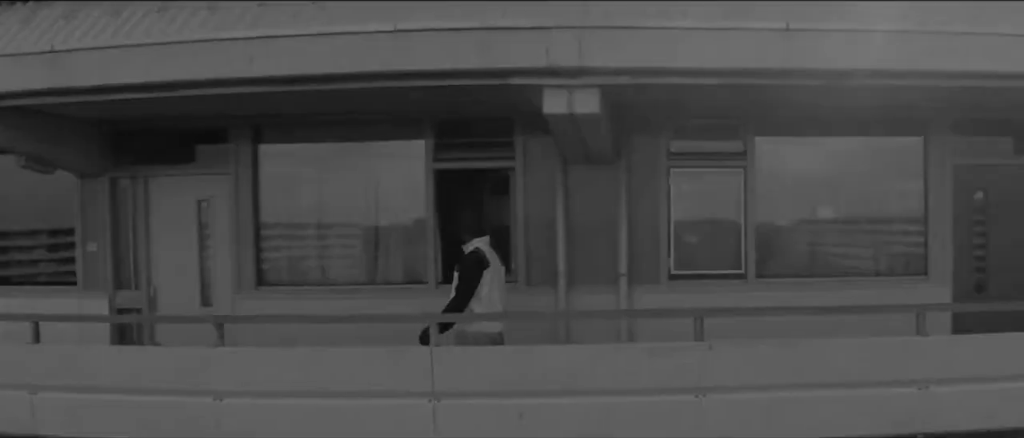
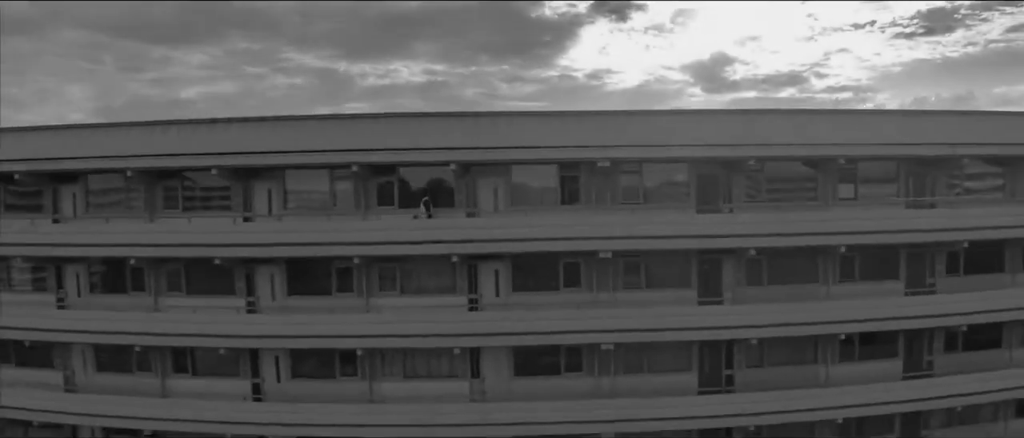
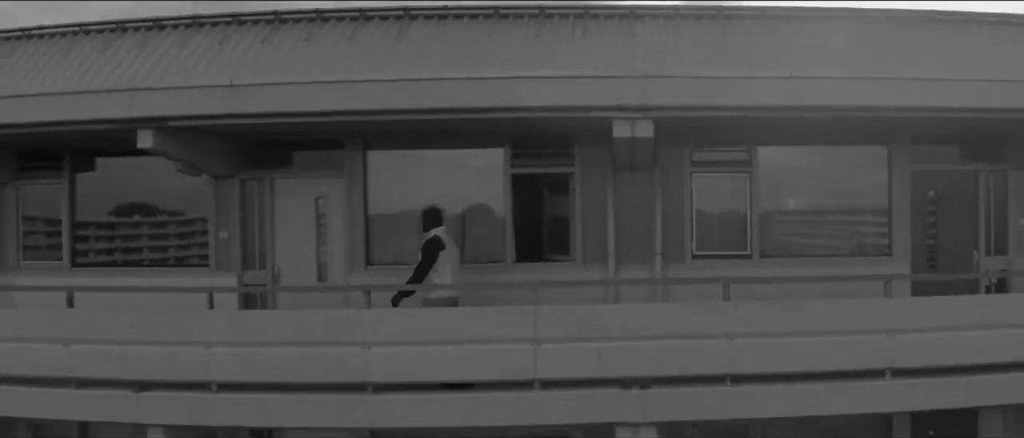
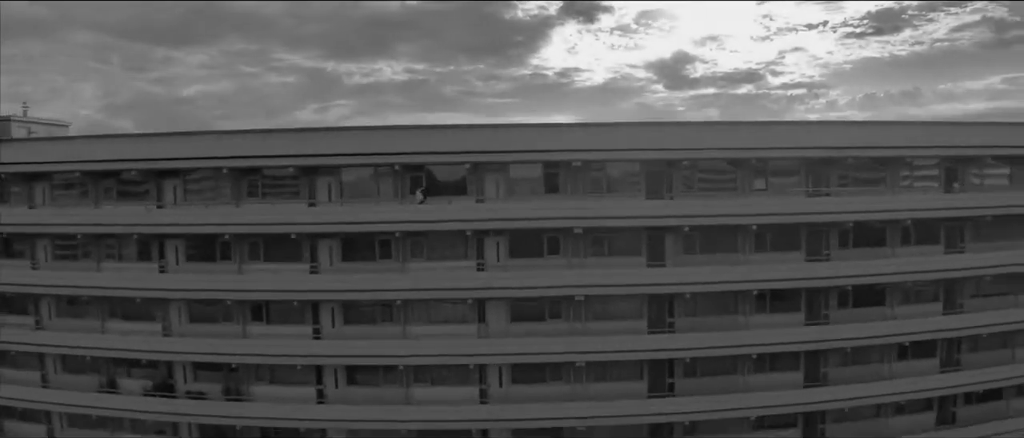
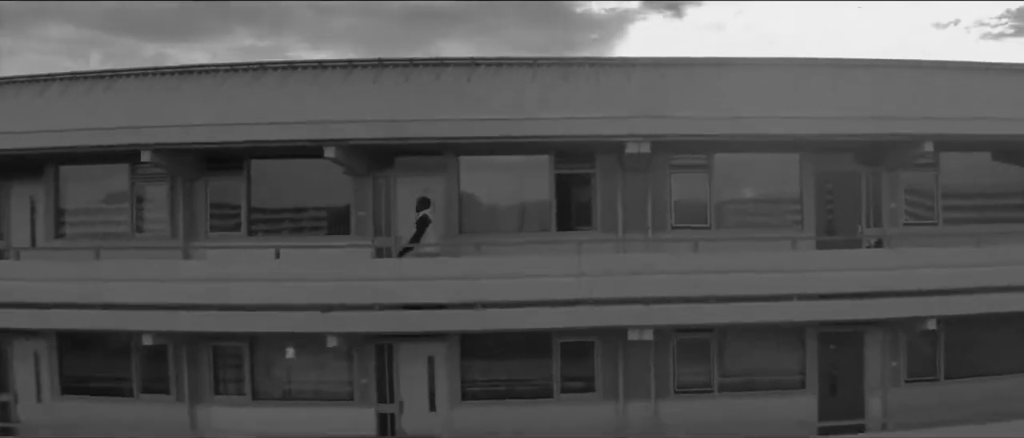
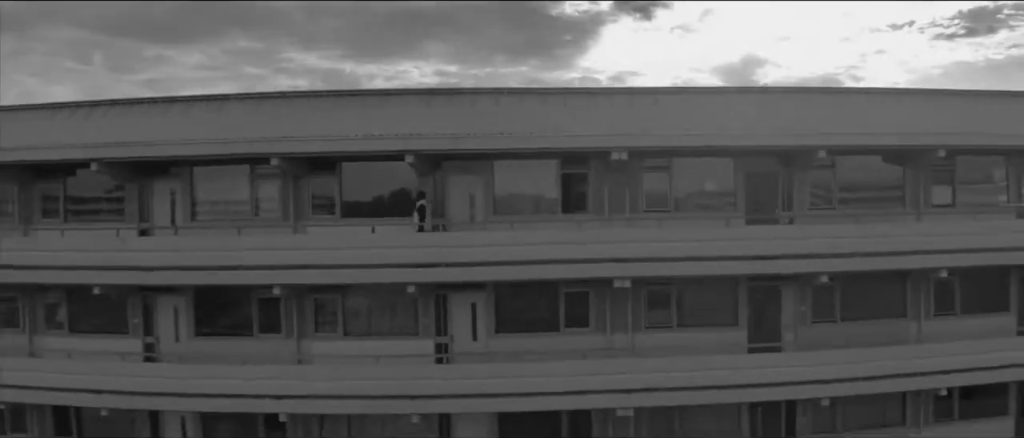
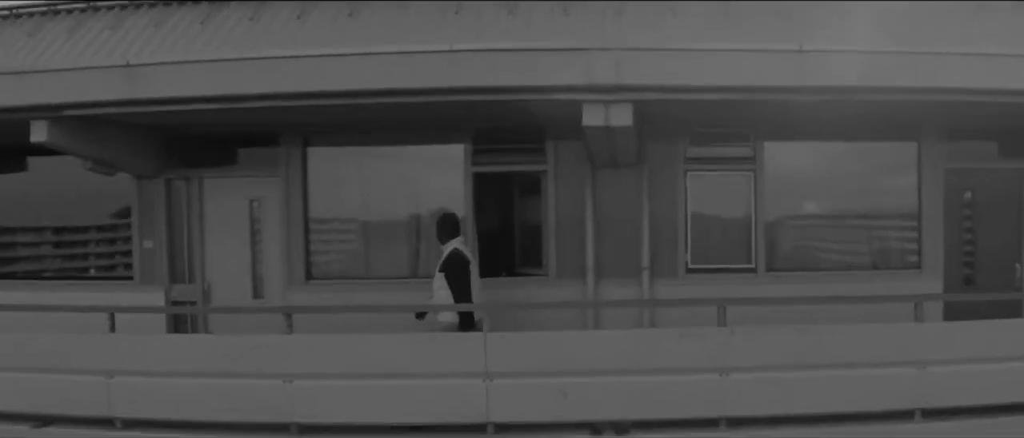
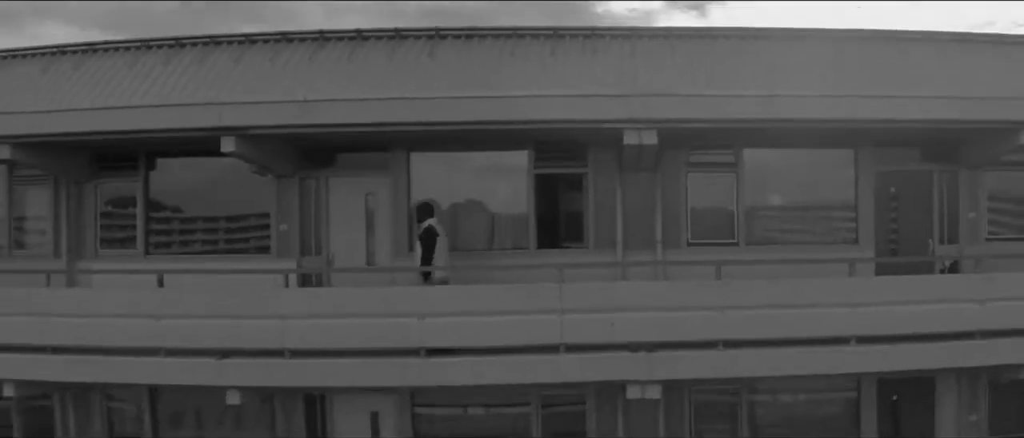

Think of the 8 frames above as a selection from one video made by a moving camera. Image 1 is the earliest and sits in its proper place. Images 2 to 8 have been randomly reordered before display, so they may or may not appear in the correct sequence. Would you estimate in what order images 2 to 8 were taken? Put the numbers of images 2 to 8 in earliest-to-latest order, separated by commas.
7, 3, 8, 5, 6, 2, 4
